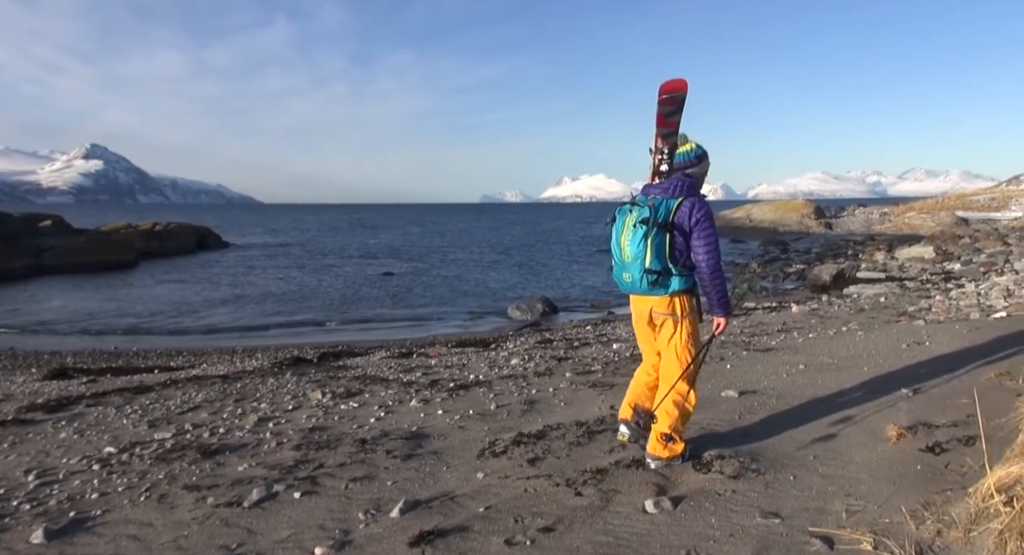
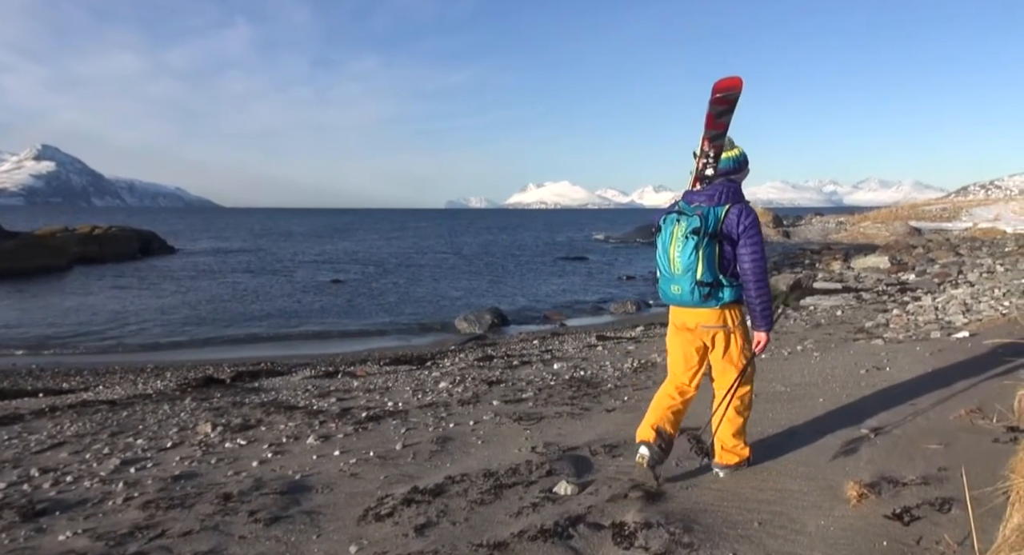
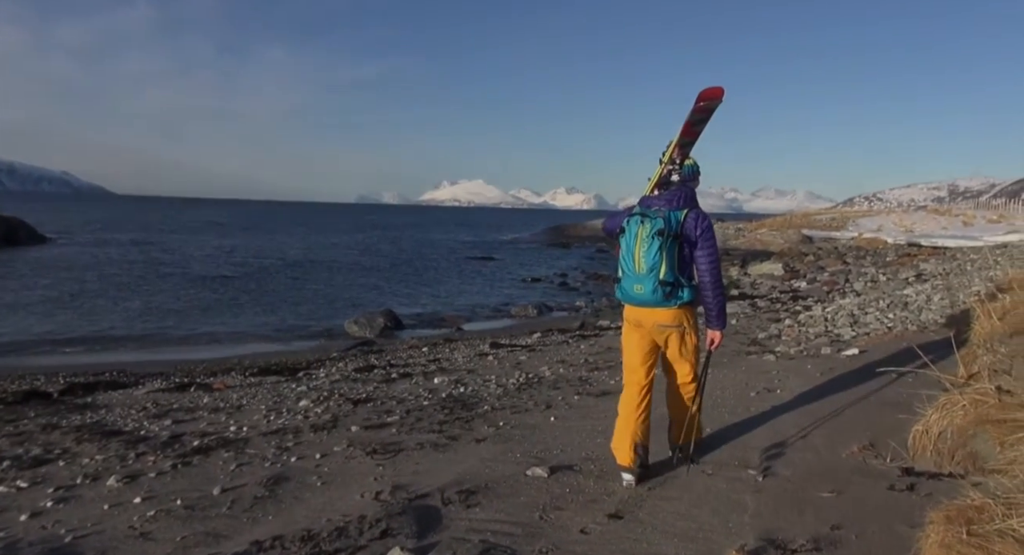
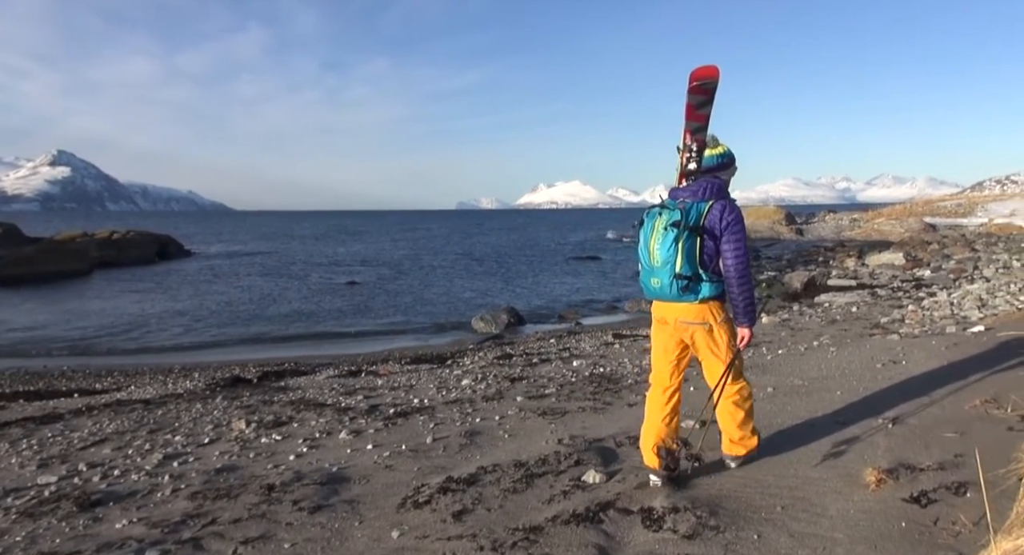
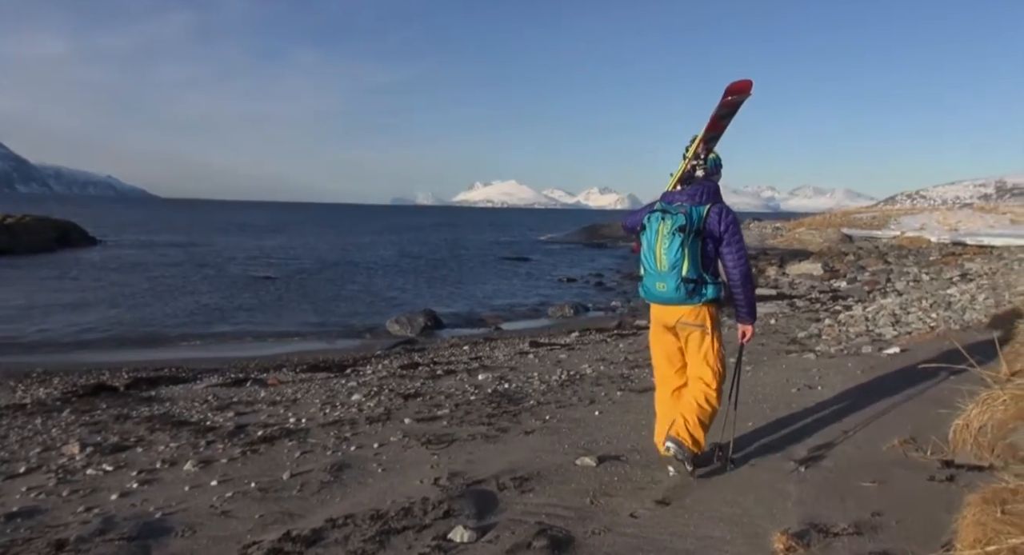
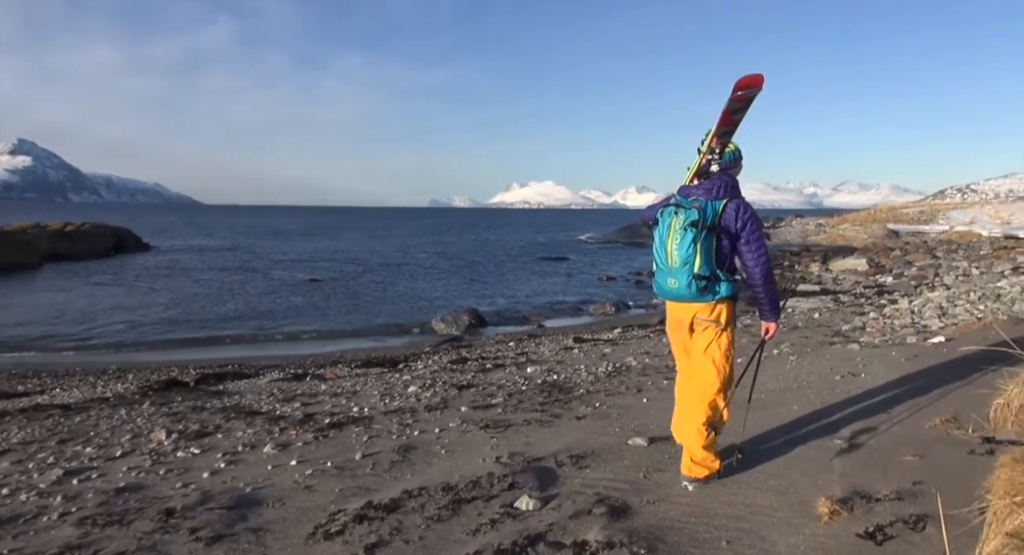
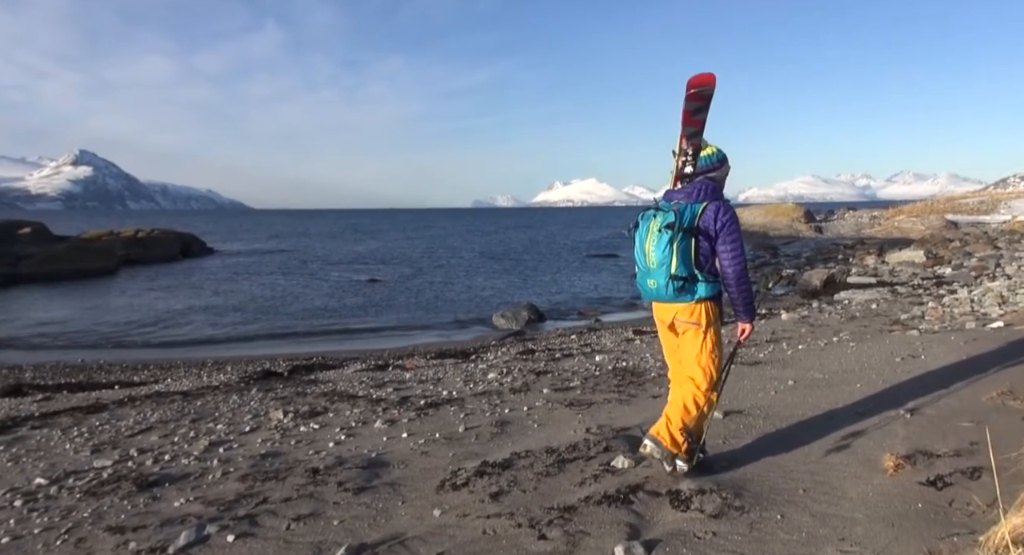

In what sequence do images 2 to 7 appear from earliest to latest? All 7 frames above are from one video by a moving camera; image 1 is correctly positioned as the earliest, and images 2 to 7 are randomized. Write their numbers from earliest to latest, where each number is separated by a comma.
7, 4, 2, 6, 5, 3
